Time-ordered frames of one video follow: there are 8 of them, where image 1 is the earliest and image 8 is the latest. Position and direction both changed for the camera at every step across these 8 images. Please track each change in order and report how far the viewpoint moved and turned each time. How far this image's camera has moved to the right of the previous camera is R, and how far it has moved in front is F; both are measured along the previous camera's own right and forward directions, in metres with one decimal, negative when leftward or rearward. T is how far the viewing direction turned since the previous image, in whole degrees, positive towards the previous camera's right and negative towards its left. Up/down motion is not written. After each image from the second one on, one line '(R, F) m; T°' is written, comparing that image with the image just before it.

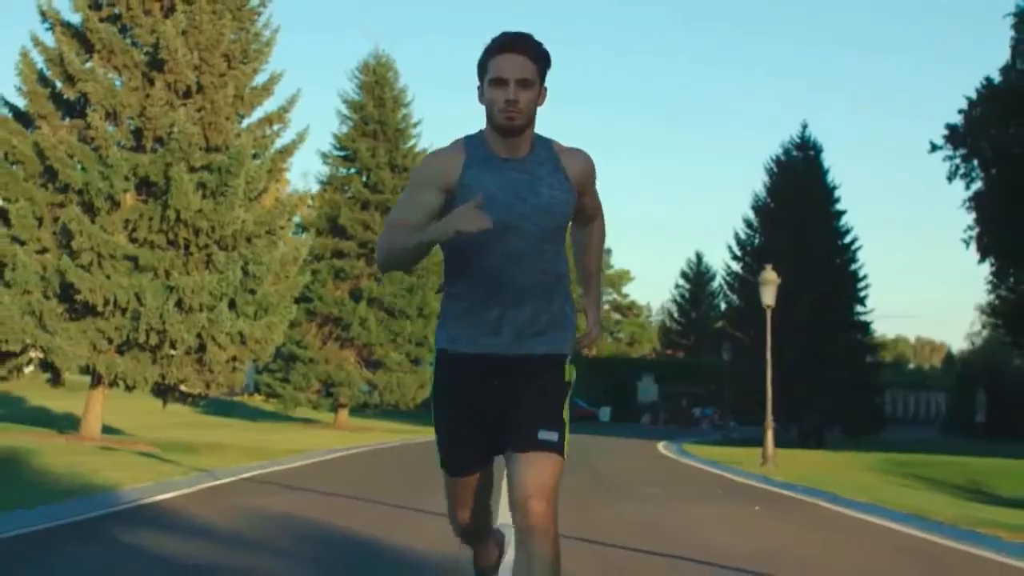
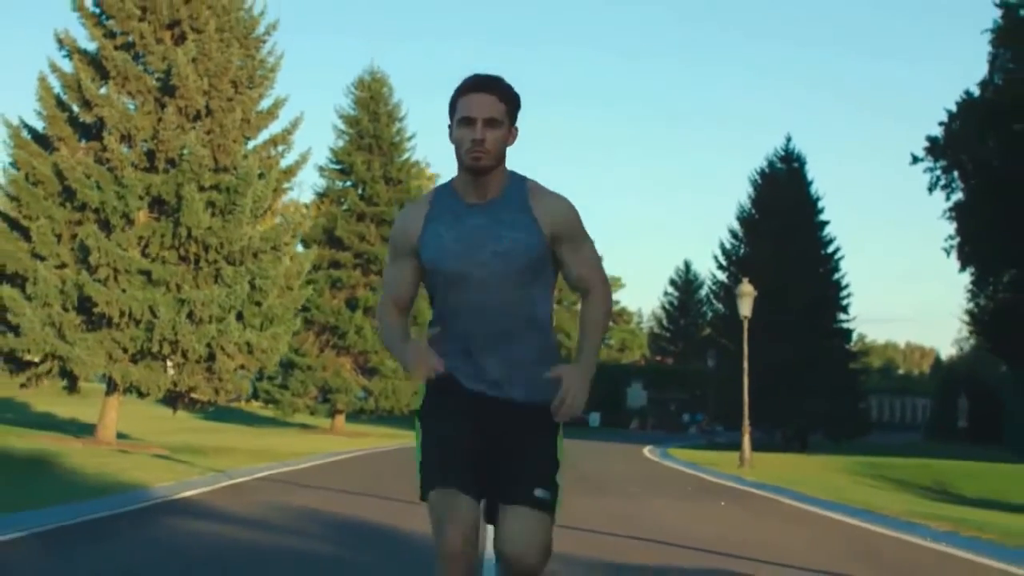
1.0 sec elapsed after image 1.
(0.0, -1.7) m; 0°
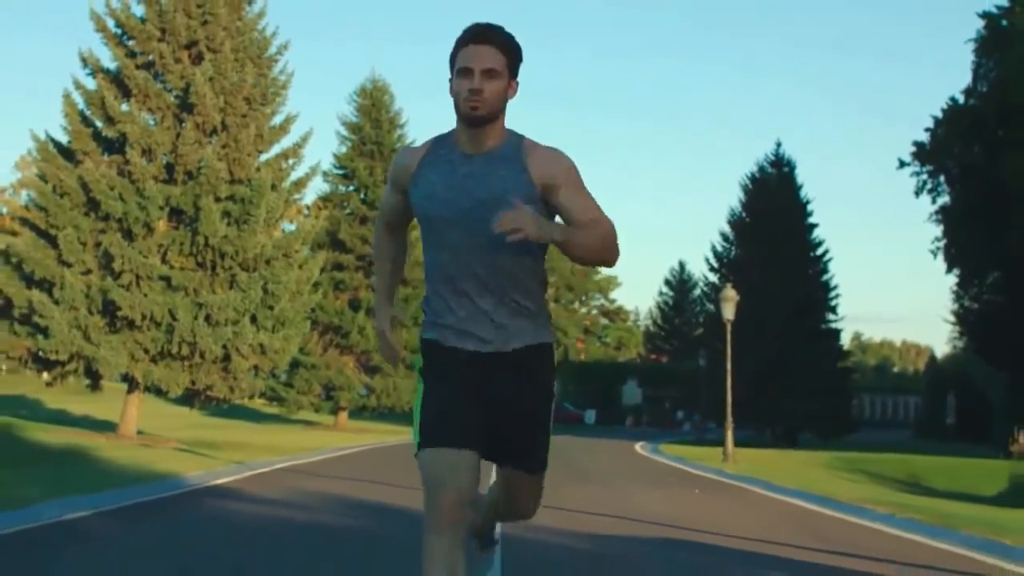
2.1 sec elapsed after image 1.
(0.0, -1.9) m; 0°
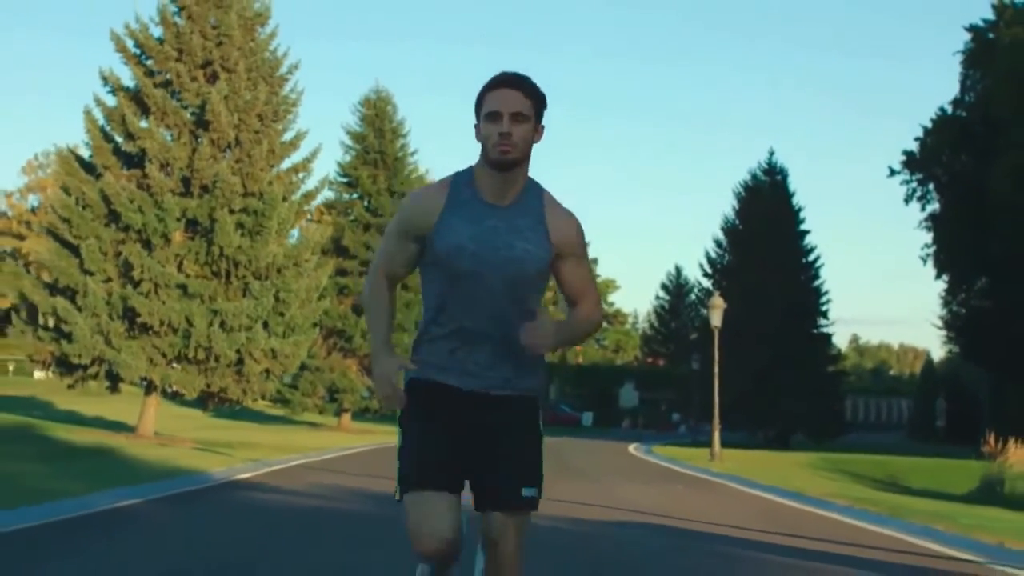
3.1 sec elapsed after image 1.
(0.0, -1.7) m; 0°
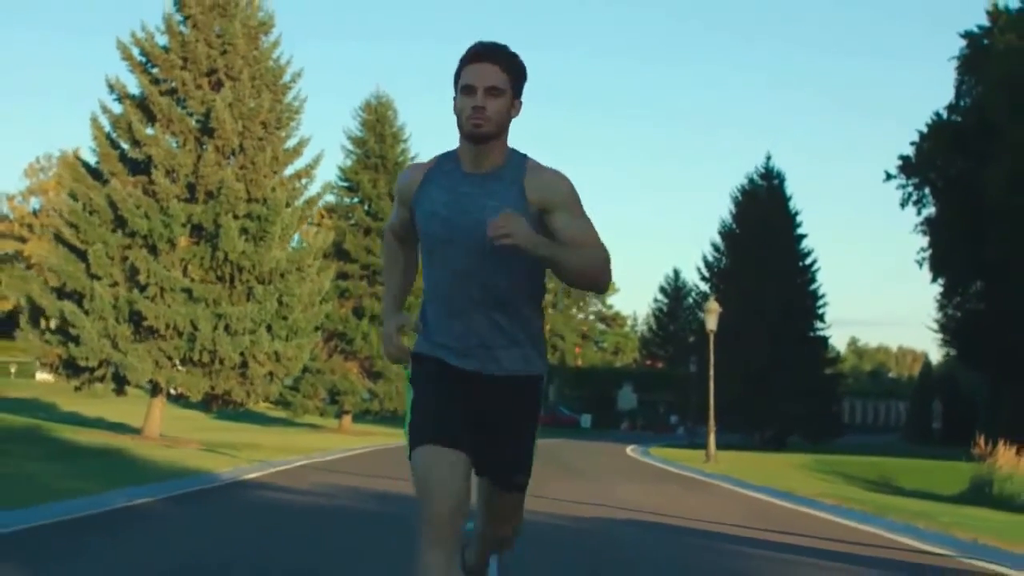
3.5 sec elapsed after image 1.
(0.0, -0.6) m; 0°
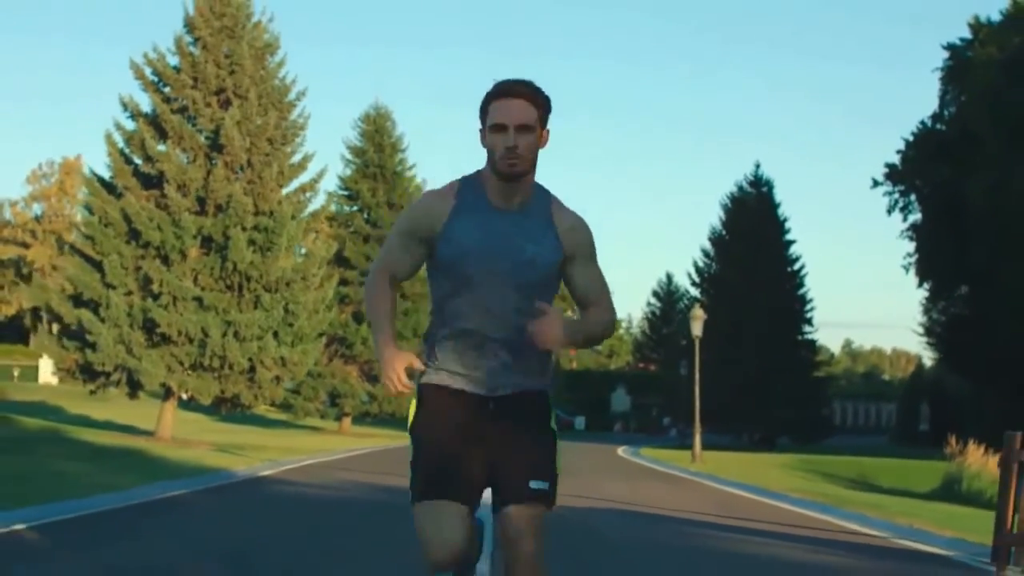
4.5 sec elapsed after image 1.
(0.0, -1.8) m; 0°
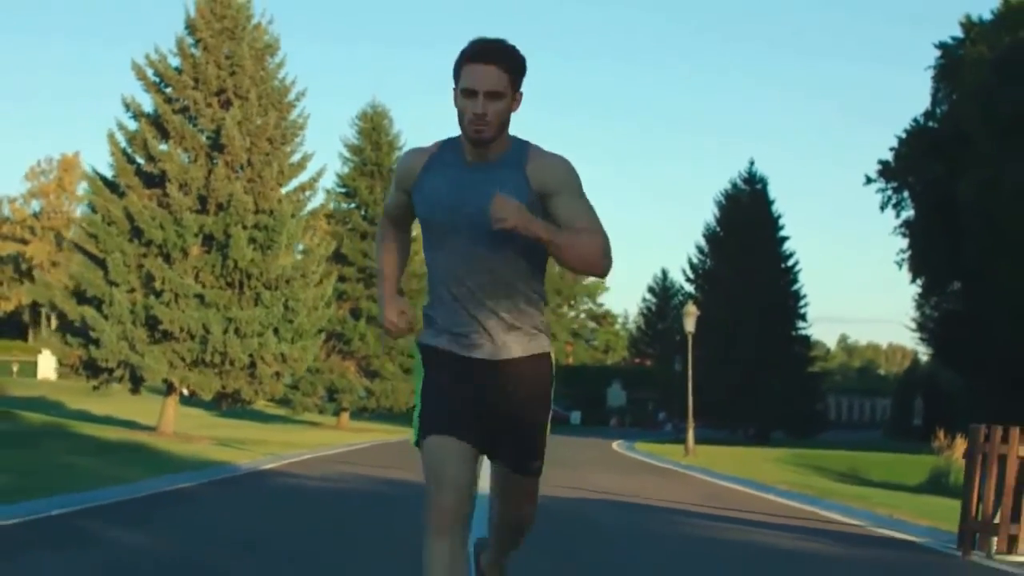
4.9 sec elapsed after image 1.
(0.0, -0.6) m; 0°
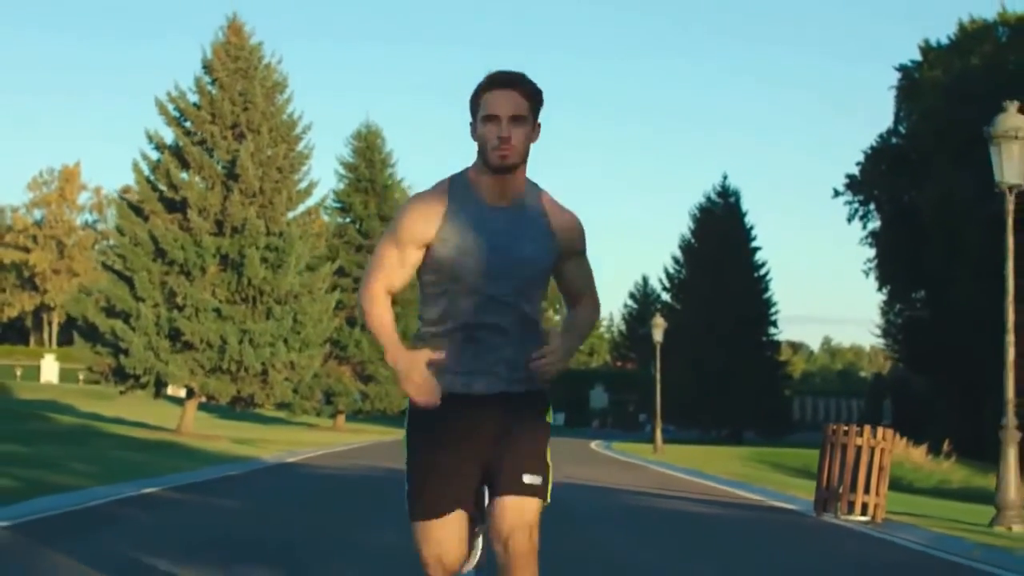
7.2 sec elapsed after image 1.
(0.0, -4.1) m; +1°
